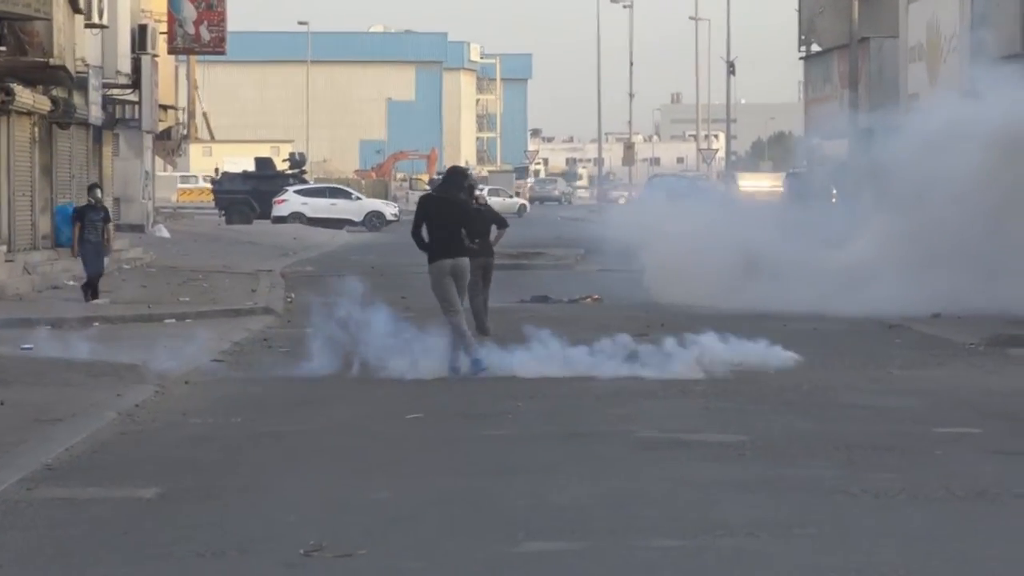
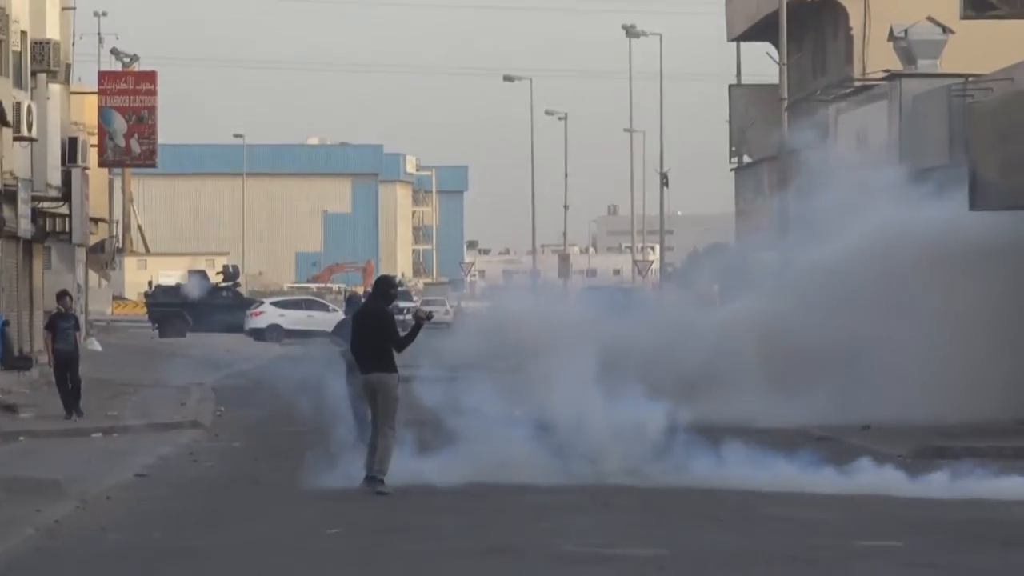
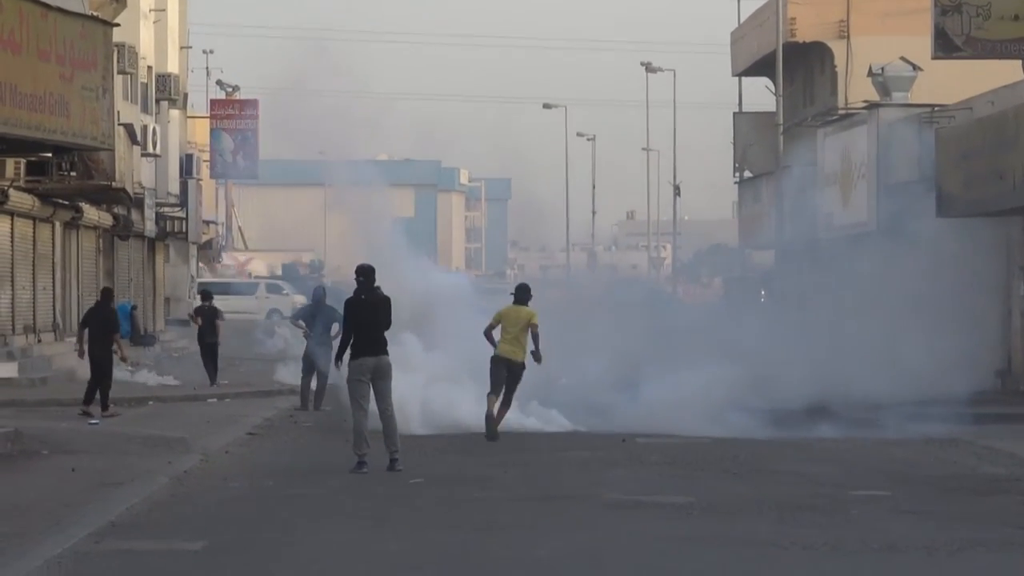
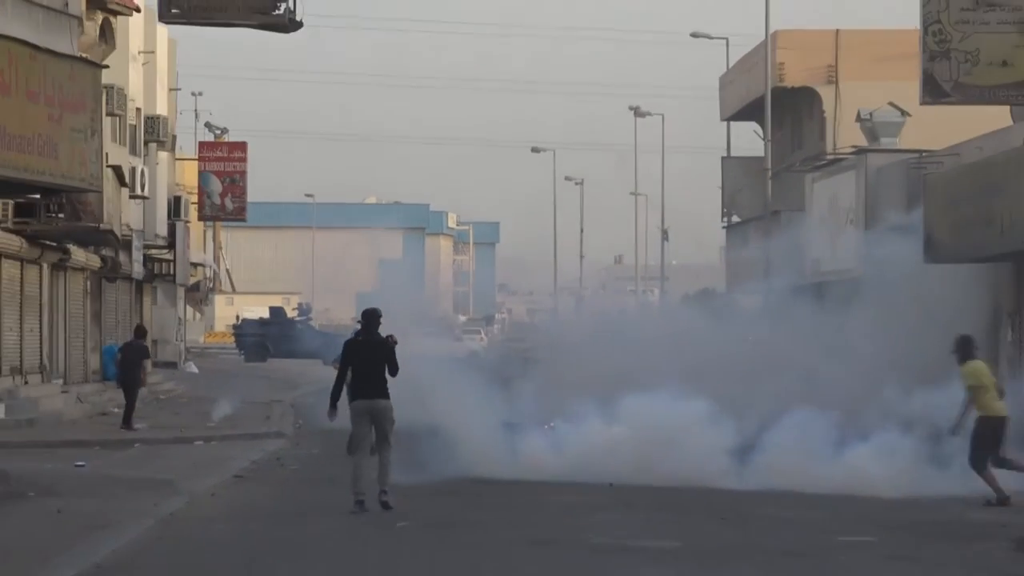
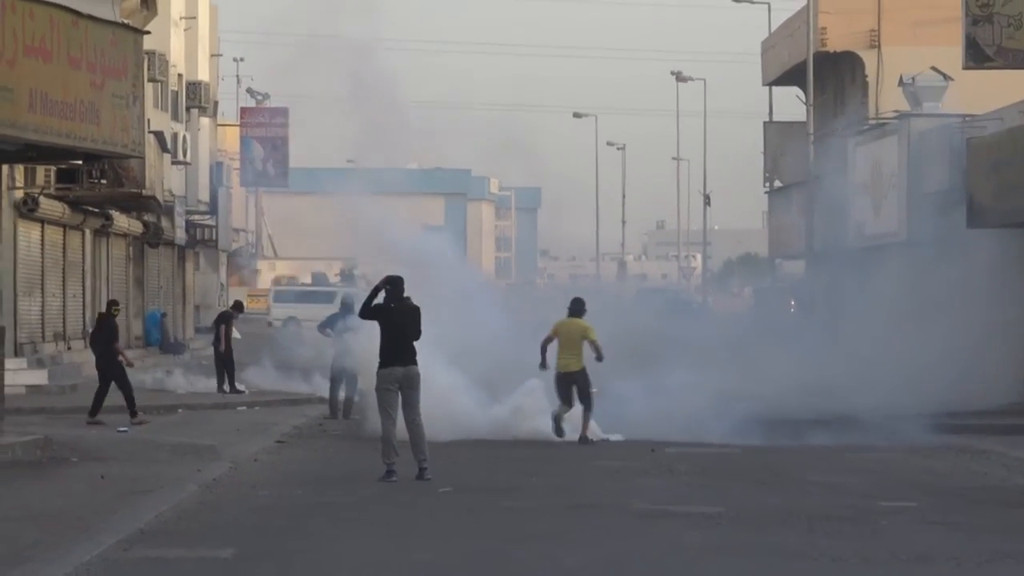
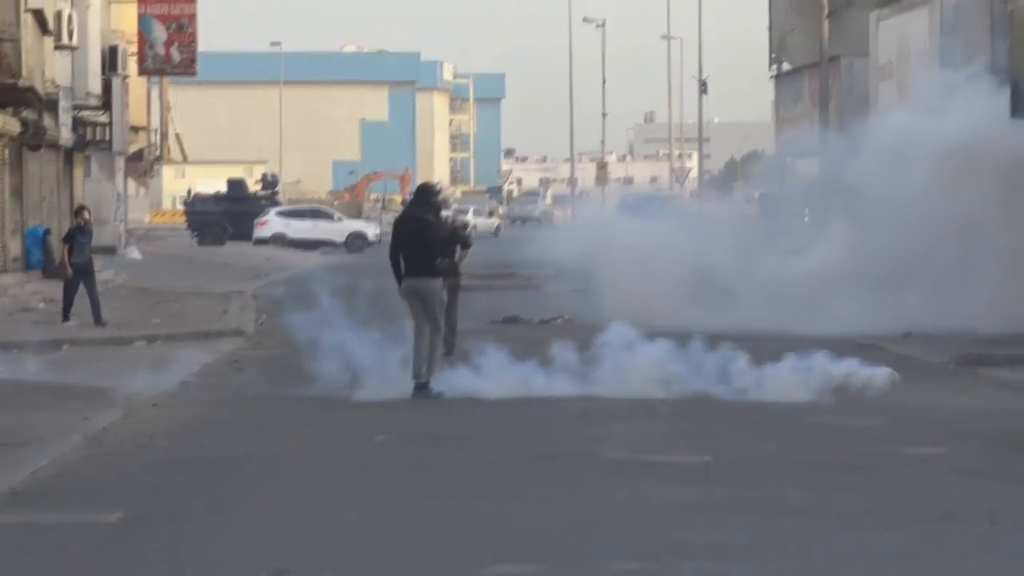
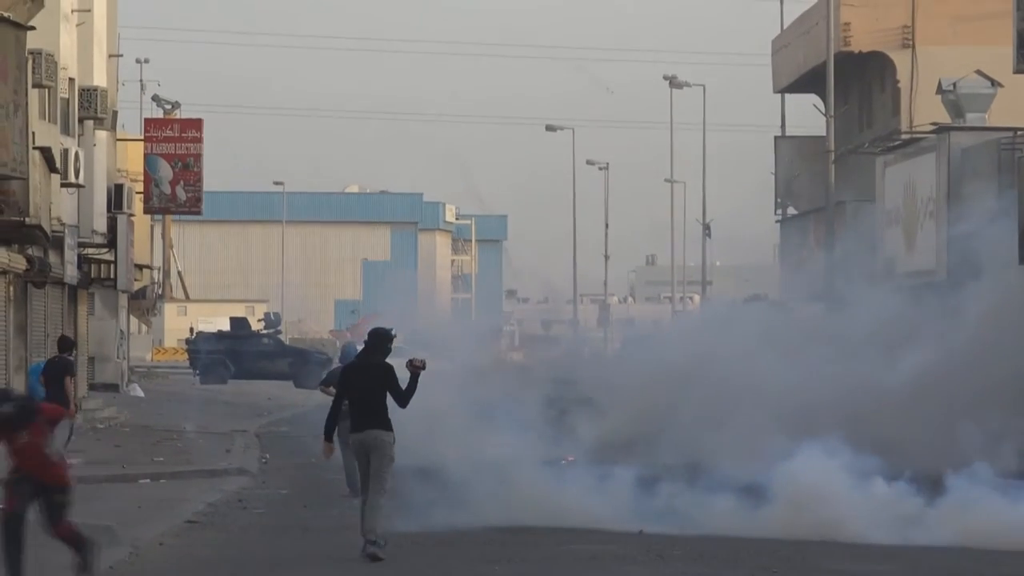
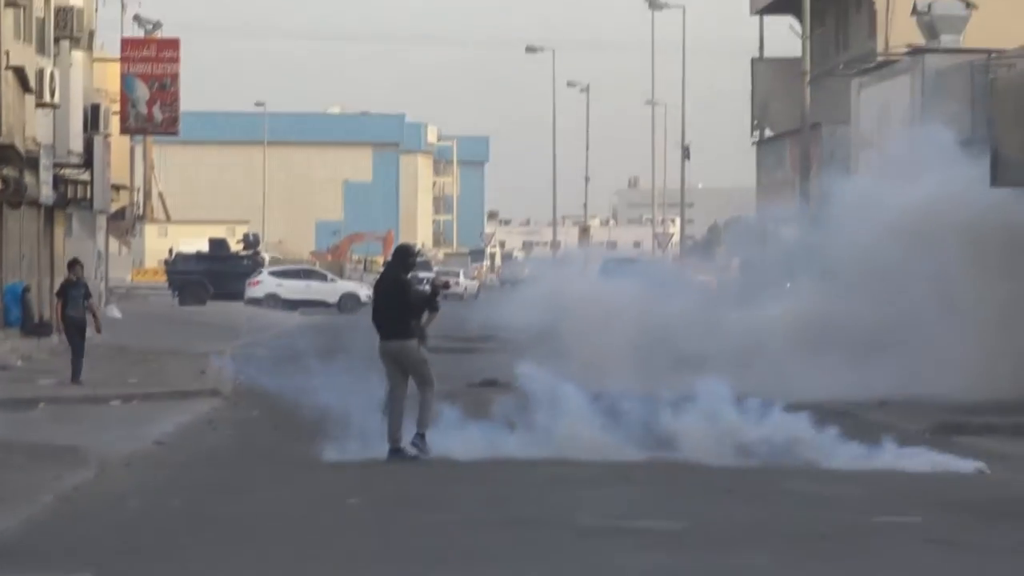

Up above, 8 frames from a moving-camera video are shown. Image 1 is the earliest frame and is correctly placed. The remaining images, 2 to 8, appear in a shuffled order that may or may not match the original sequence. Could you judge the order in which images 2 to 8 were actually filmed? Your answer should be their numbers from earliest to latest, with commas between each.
6, 8, 2, 7, 4, 3, 5
